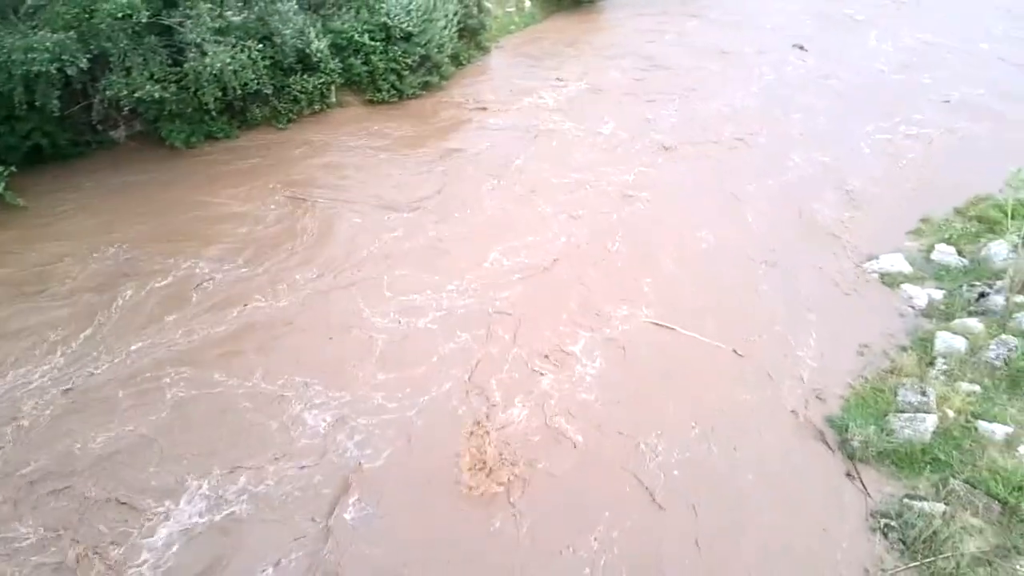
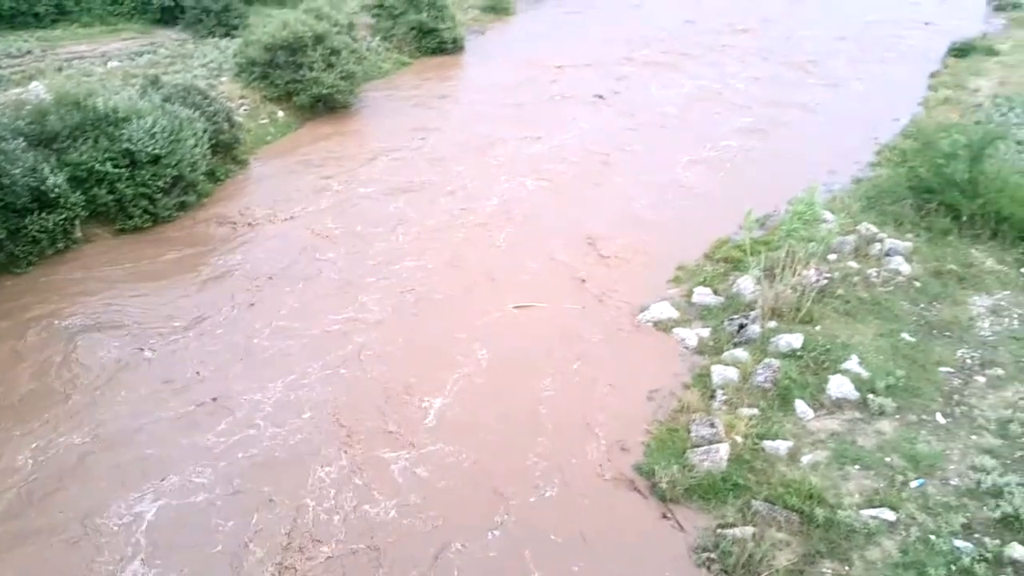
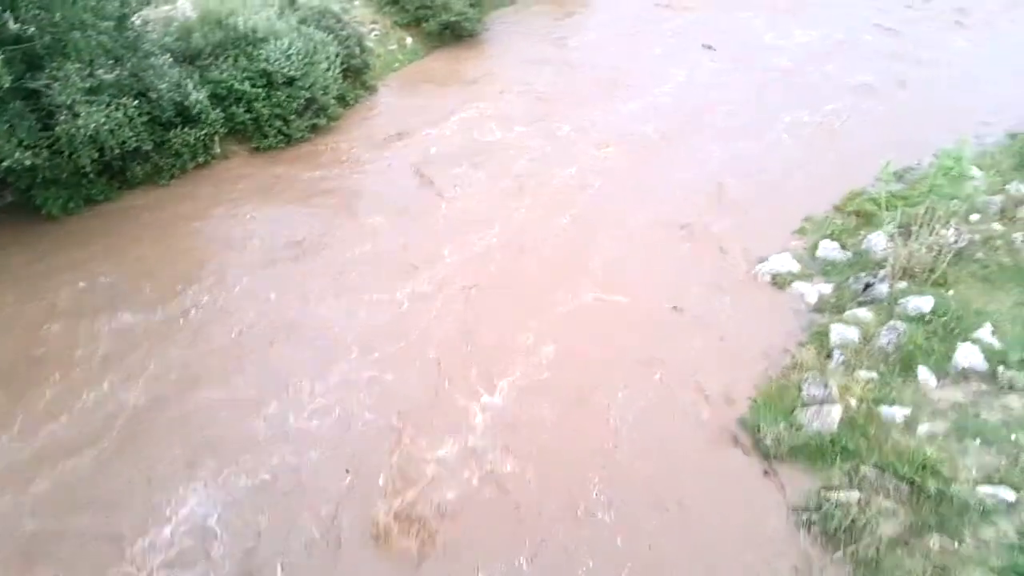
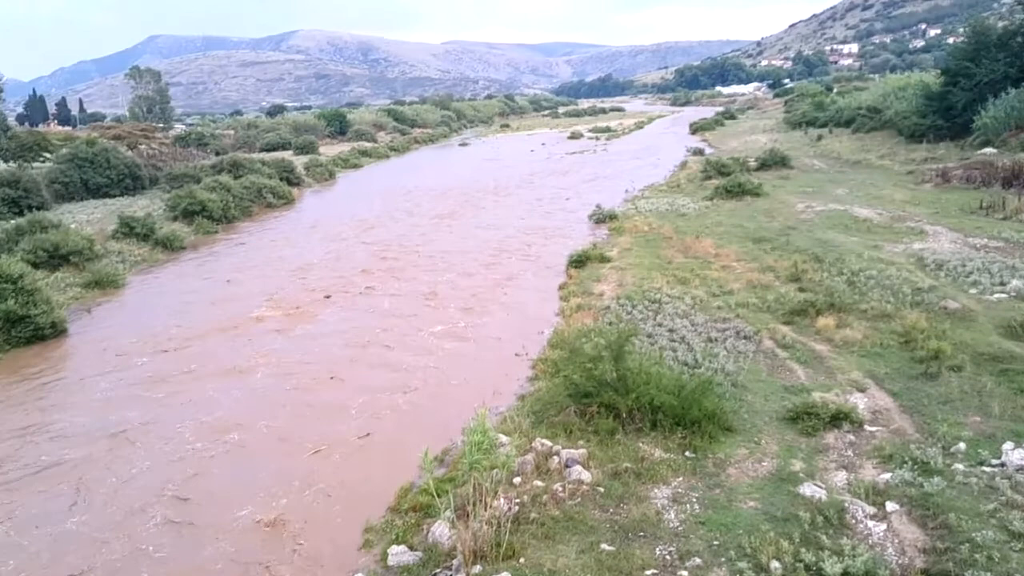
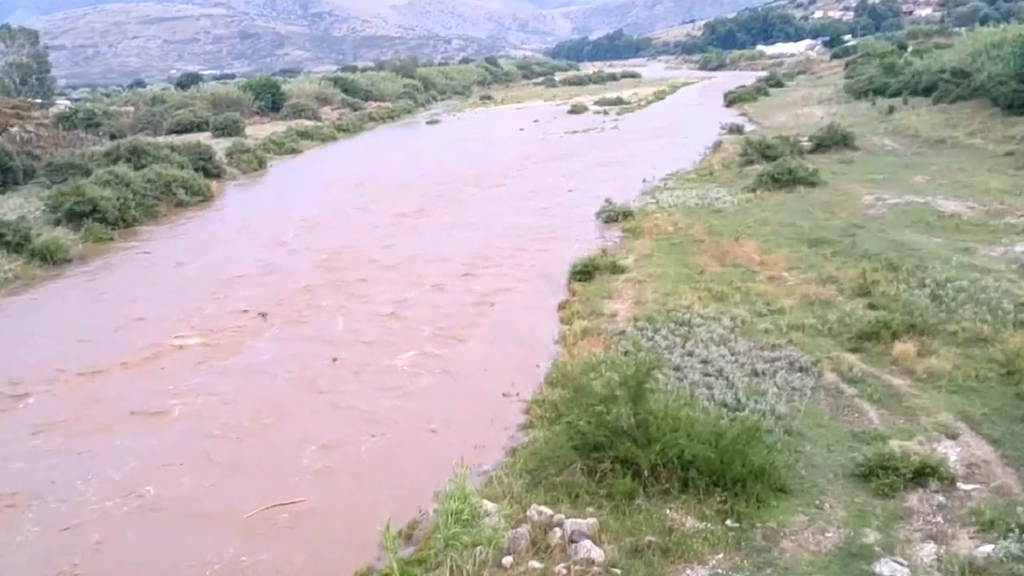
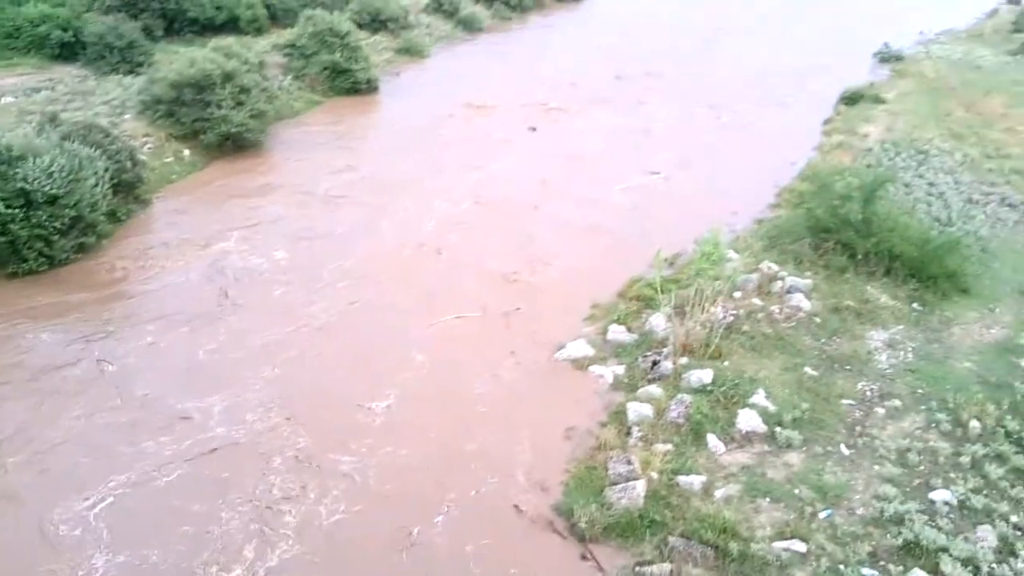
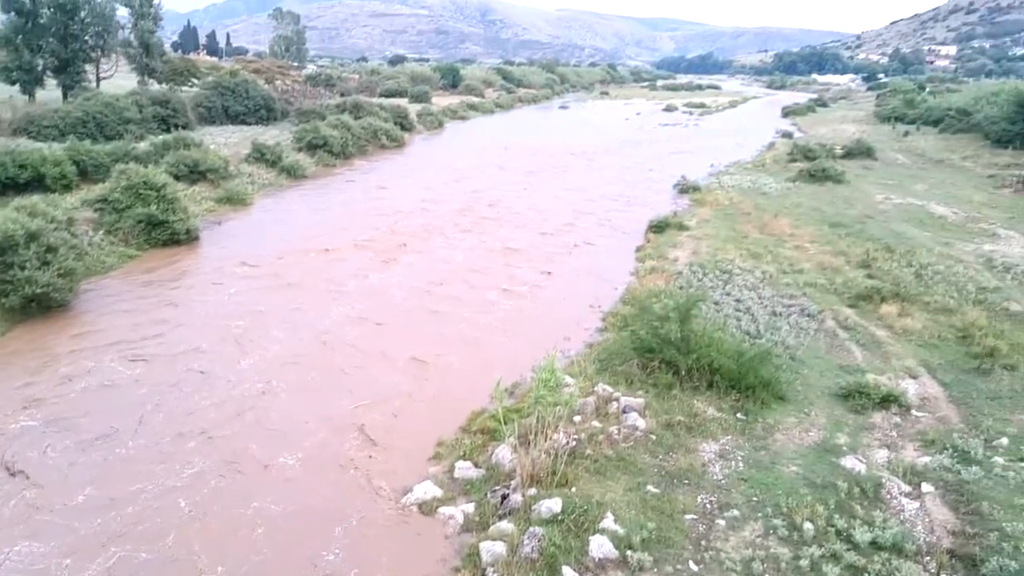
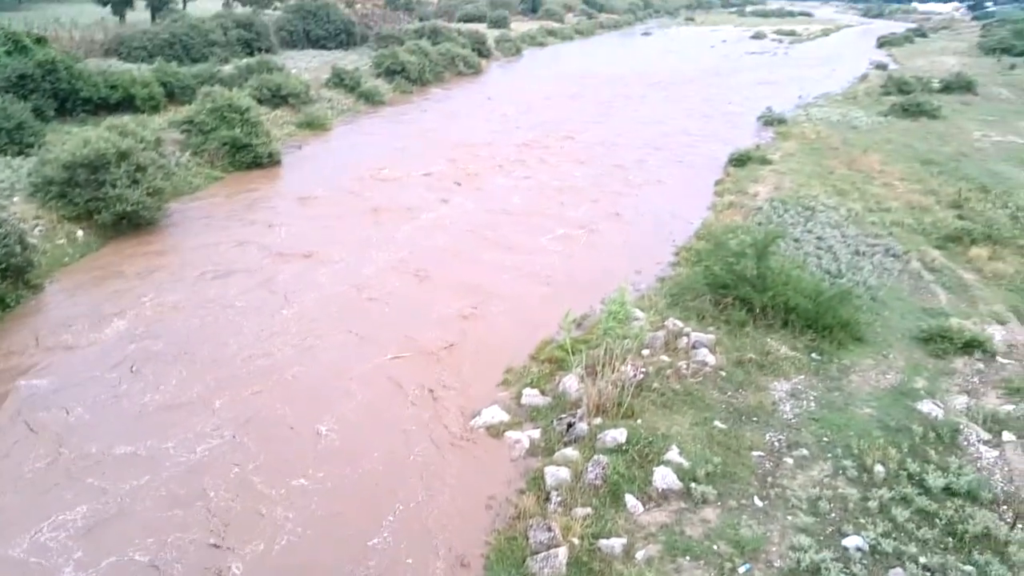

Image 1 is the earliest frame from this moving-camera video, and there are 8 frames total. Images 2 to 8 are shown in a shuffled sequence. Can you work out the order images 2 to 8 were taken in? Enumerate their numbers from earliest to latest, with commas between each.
3, 2, 6, 8, 7, 4, 5
